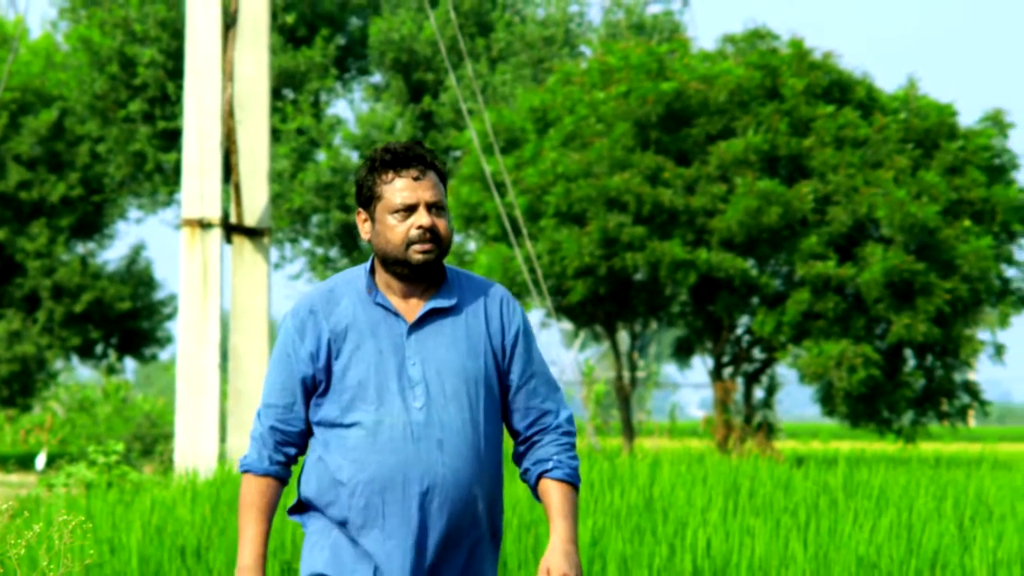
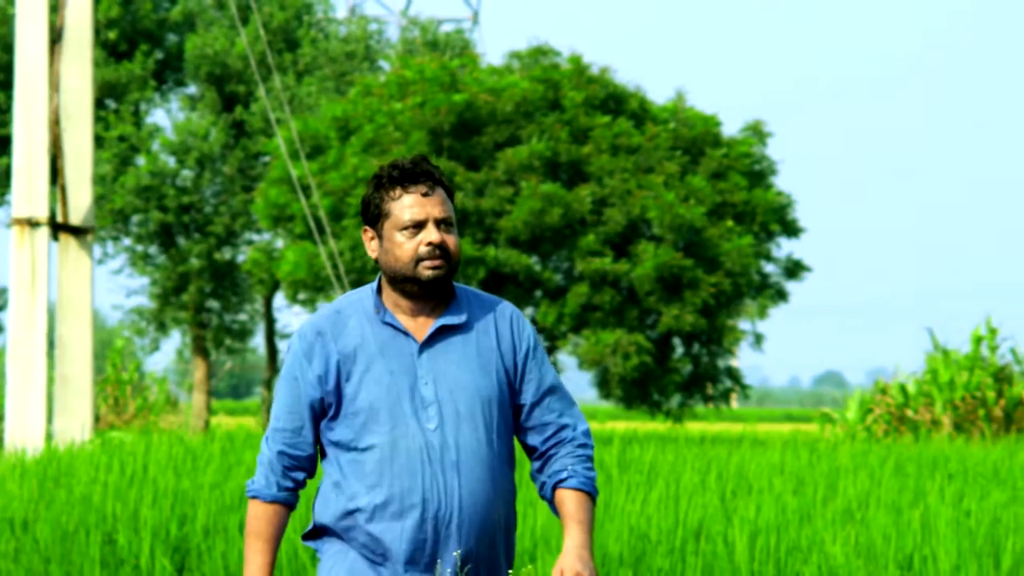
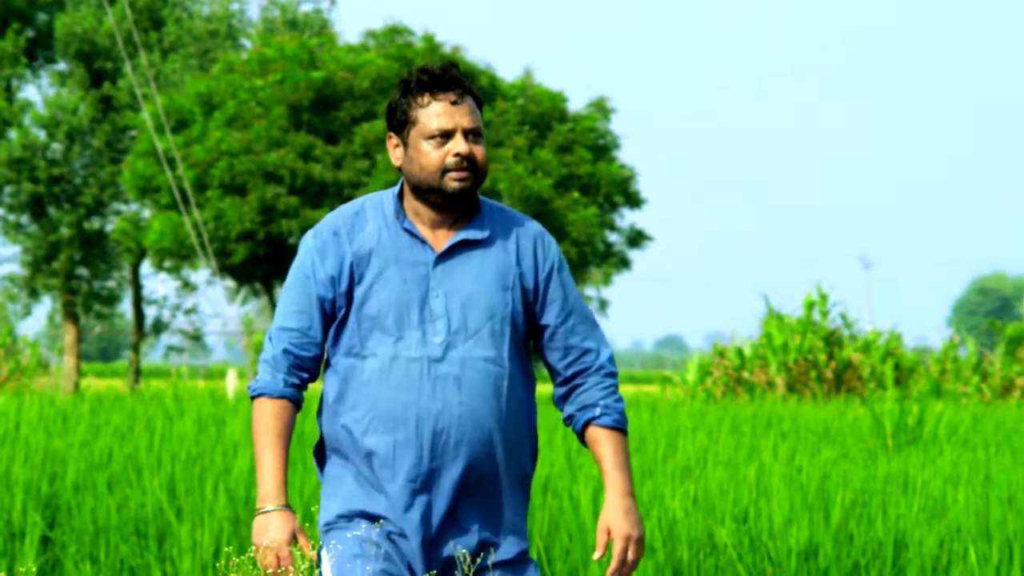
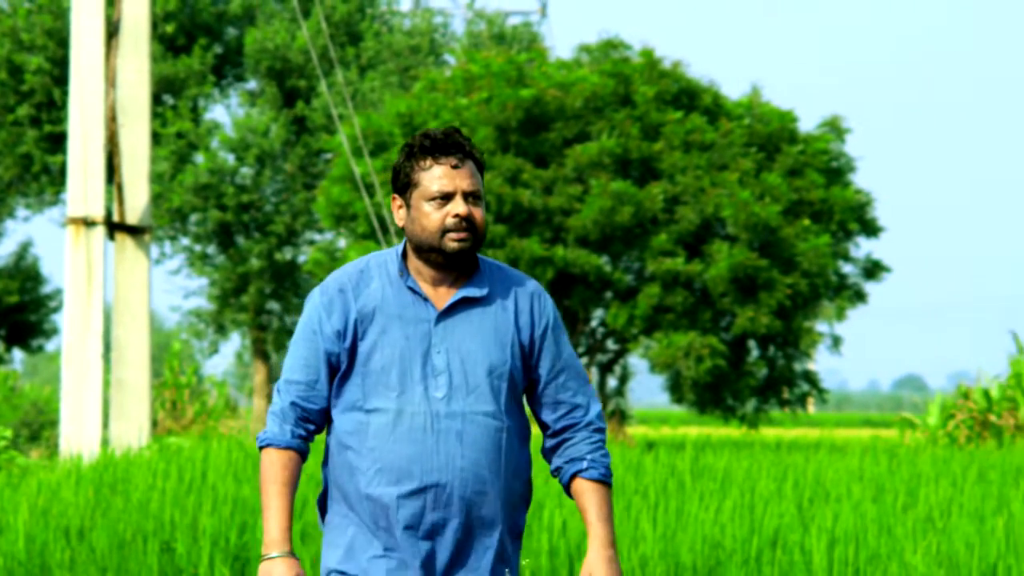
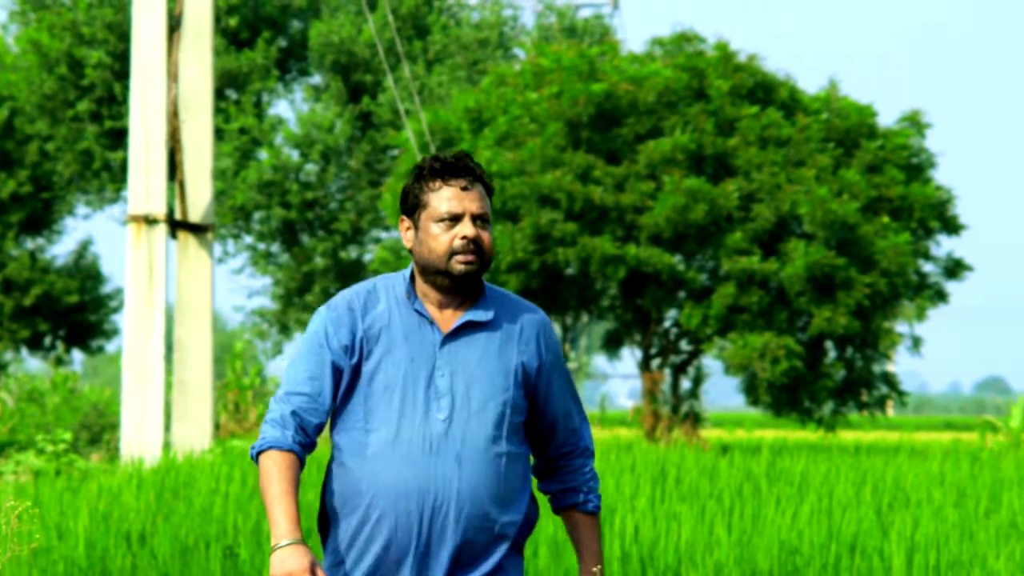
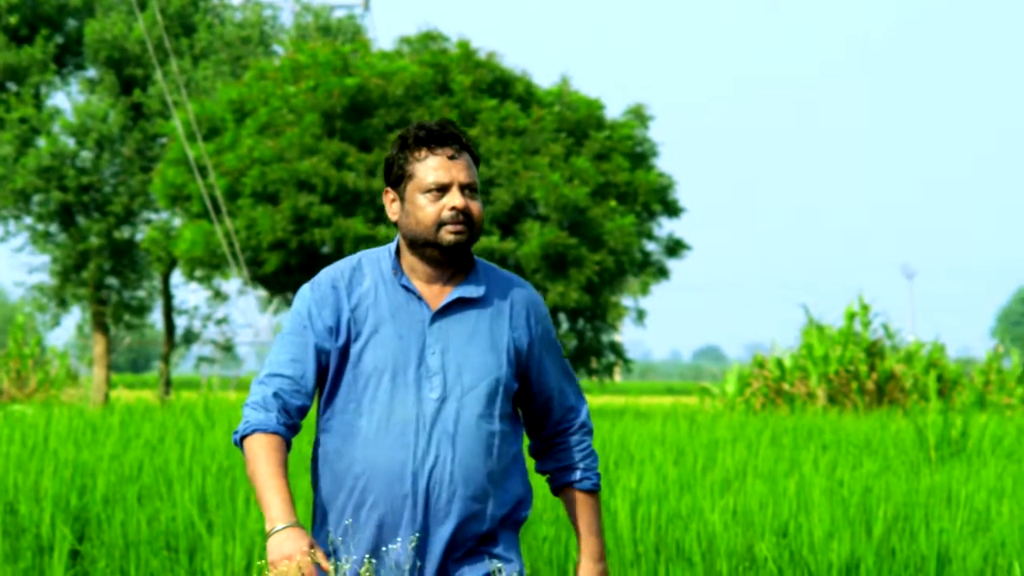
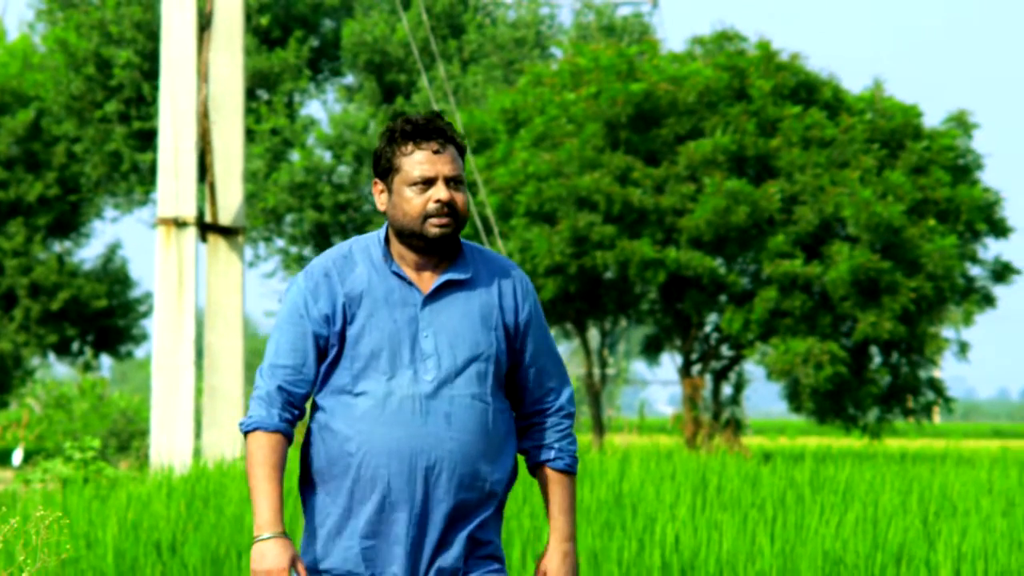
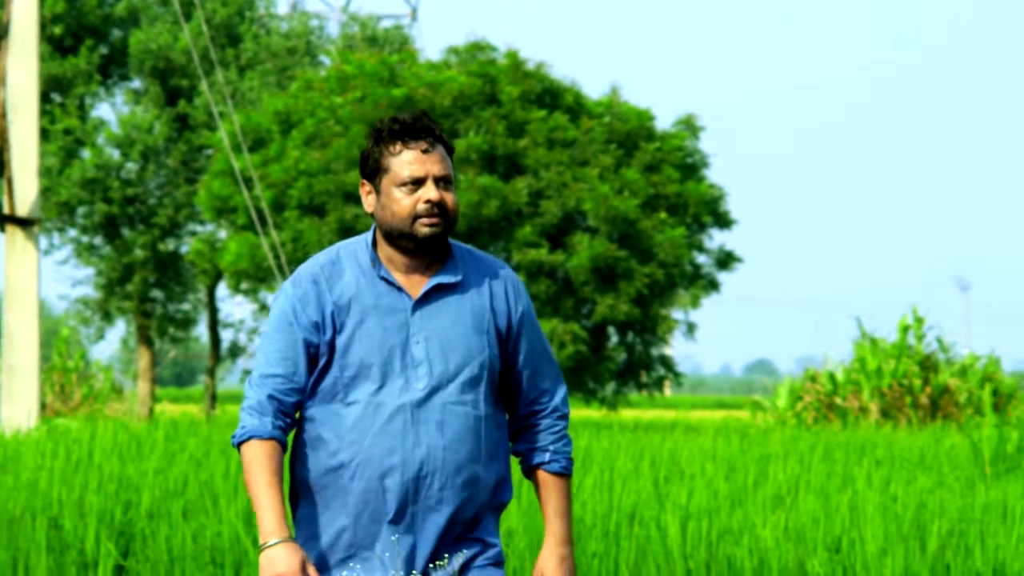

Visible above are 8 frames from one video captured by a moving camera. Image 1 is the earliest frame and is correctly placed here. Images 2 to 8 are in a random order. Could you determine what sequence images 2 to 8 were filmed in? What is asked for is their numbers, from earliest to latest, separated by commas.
7, 5, 4, 2, 8, 6, 3
